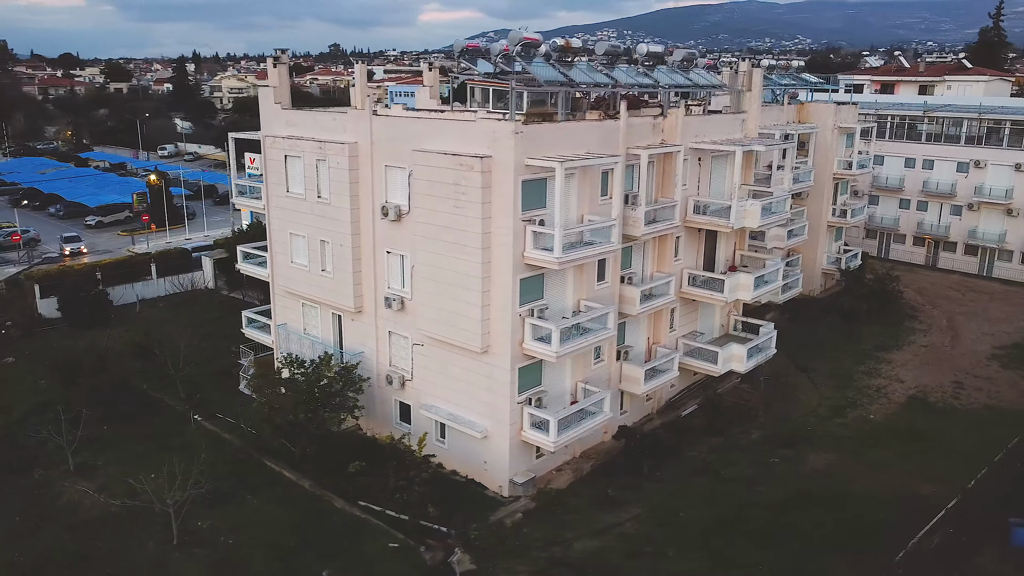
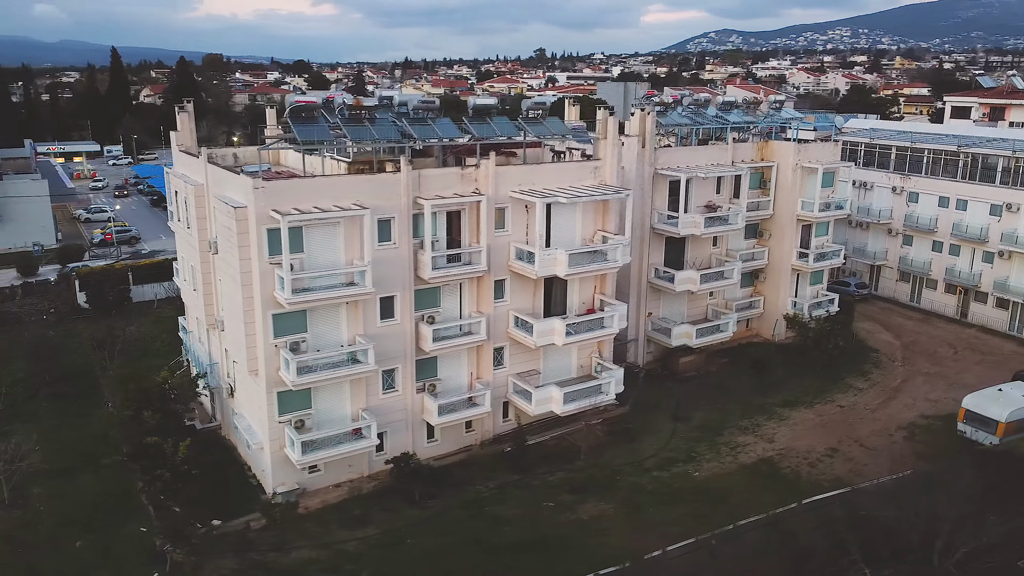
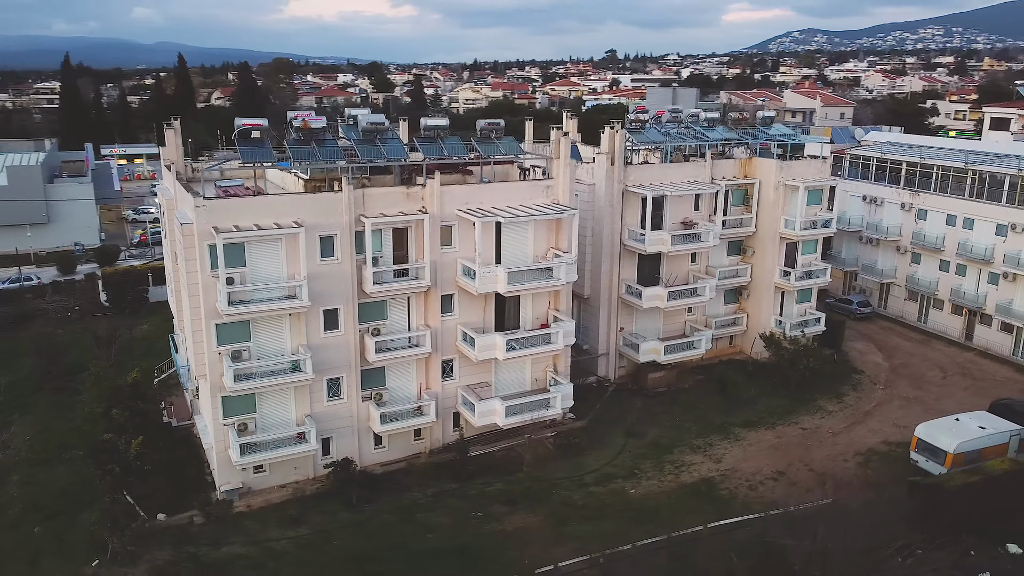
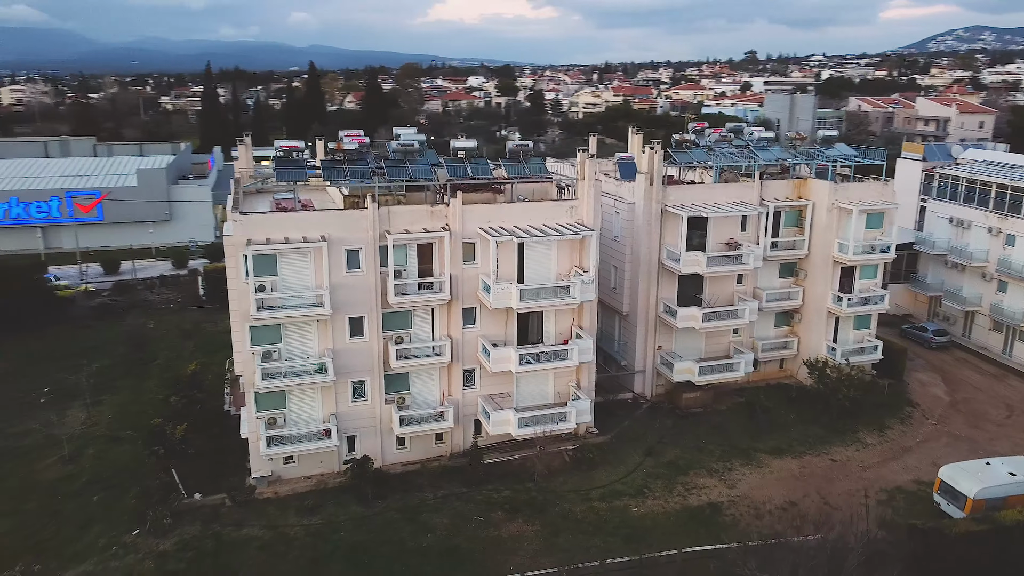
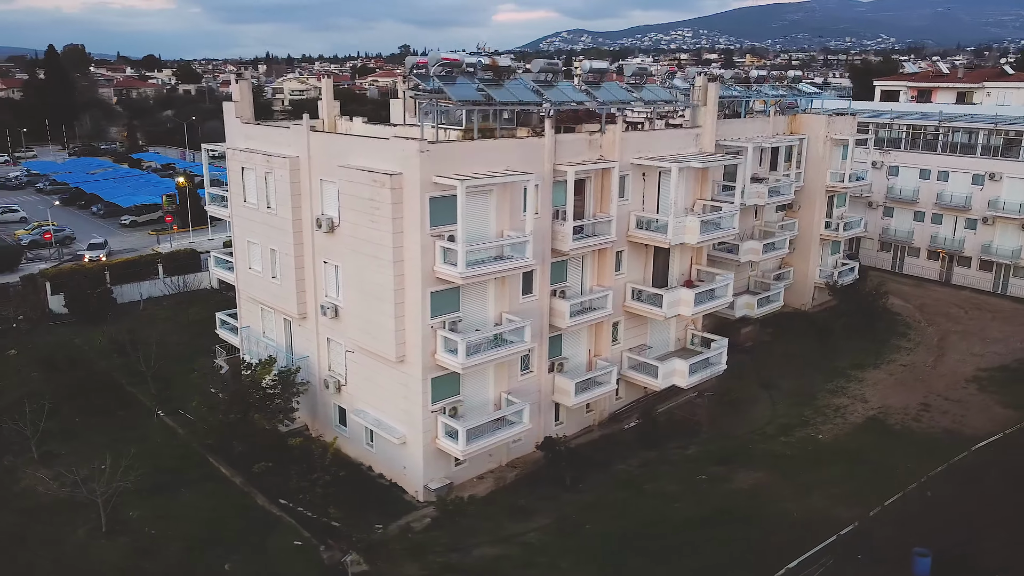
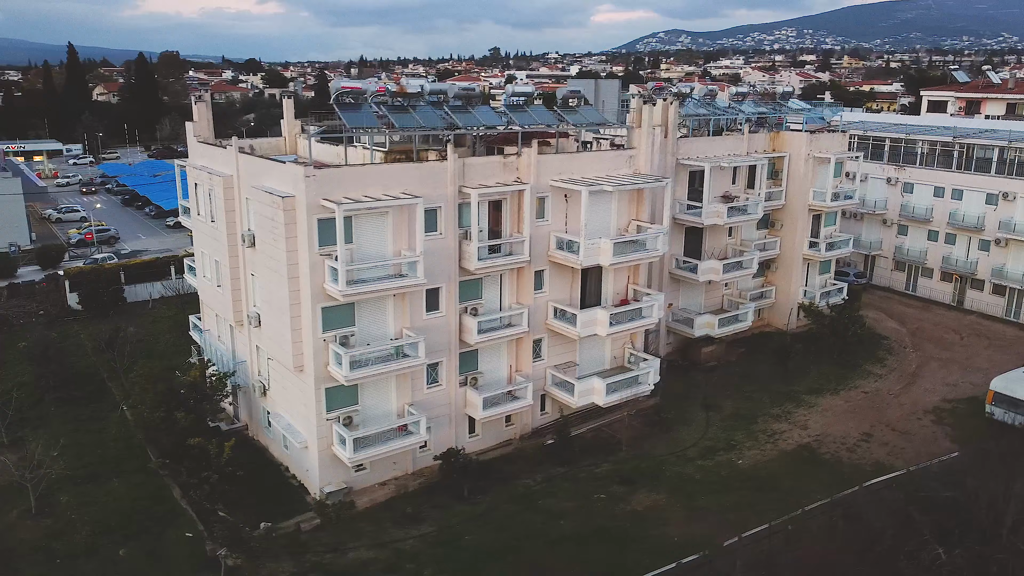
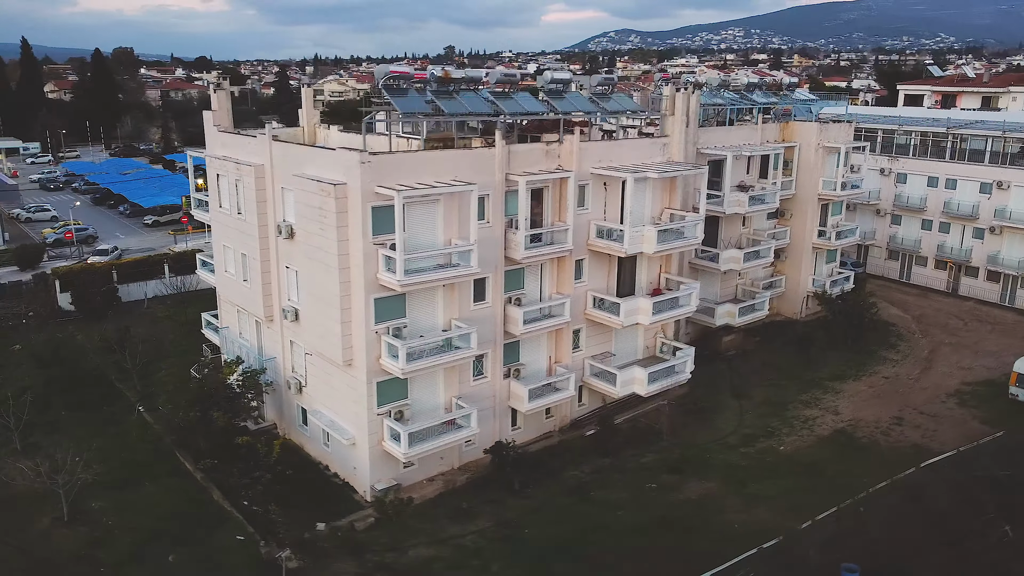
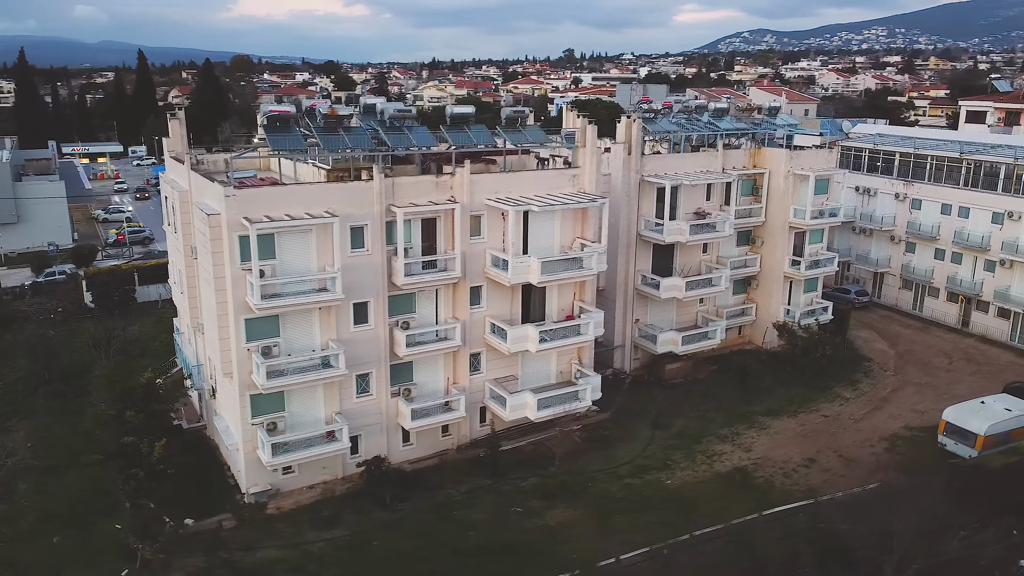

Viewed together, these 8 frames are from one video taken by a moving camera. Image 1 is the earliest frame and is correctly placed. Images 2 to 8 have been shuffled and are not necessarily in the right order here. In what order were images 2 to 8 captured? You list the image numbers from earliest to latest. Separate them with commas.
5, 7, 6, 2, 8, 3, 4
